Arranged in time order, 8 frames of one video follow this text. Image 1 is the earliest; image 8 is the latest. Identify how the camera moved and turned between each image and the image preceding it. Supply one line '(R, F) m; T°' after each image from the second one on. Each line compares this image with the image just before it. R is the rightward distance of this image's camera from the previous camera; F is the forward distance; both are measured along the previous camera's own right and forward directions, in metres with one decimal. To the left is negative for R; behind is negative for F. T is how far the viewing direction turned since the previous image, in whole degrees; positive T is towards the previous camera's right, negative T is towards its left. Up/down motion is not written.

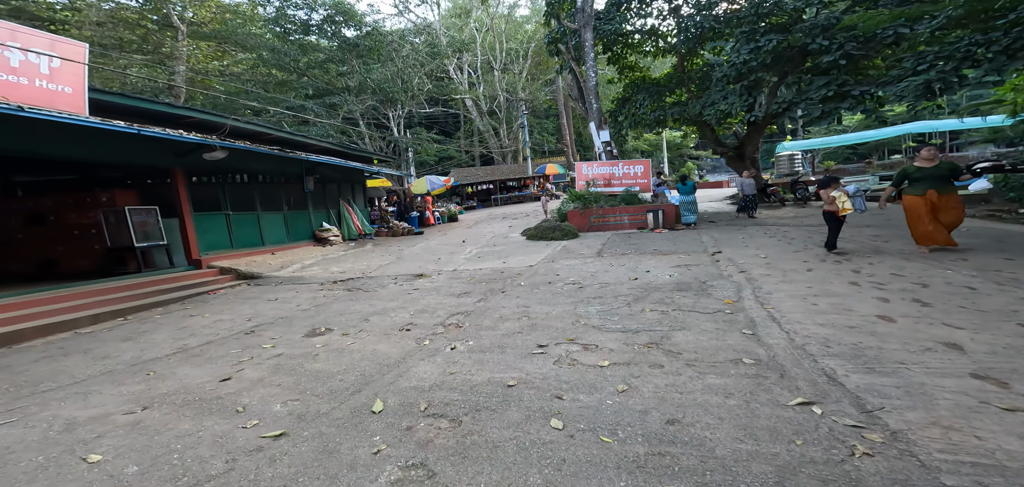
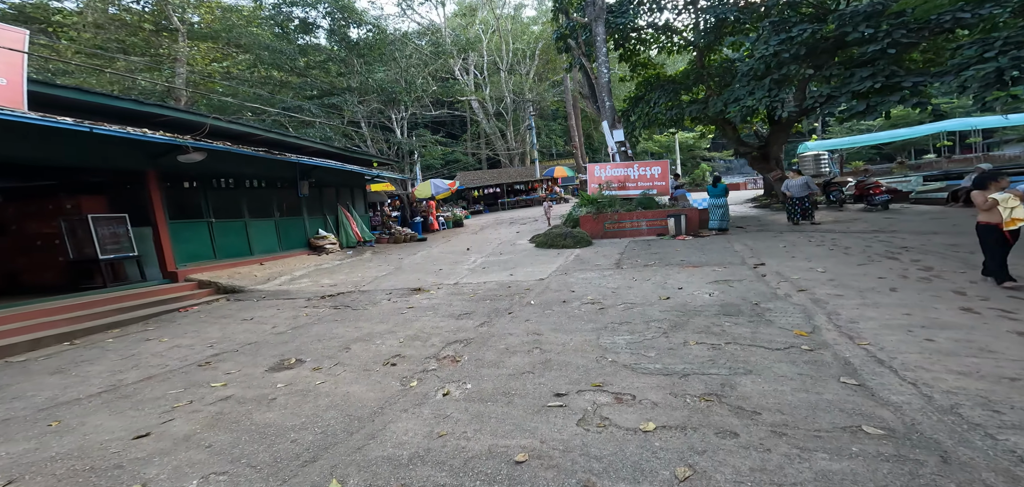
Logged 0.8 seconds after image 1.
(0.0, +1.1) m; -1°
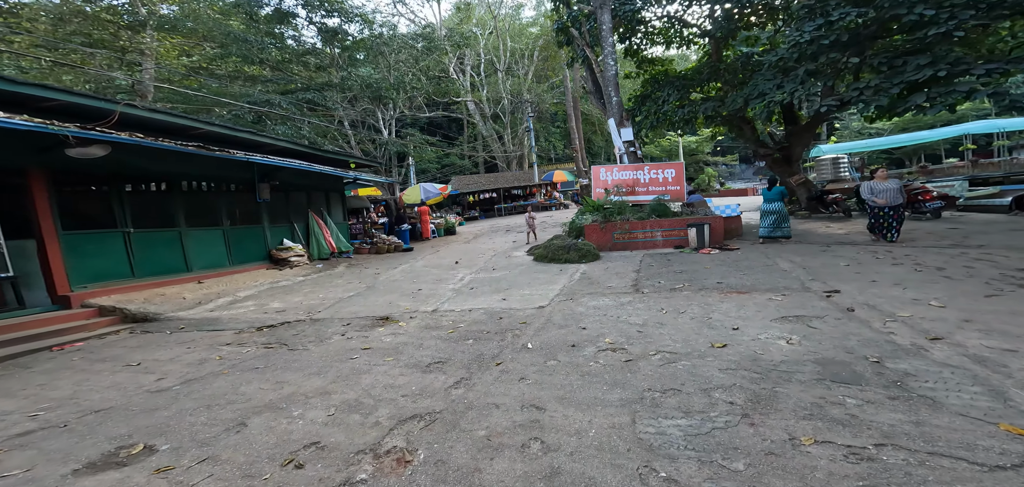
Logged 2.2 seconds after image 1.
(+0.1, +1.8) m; 0°
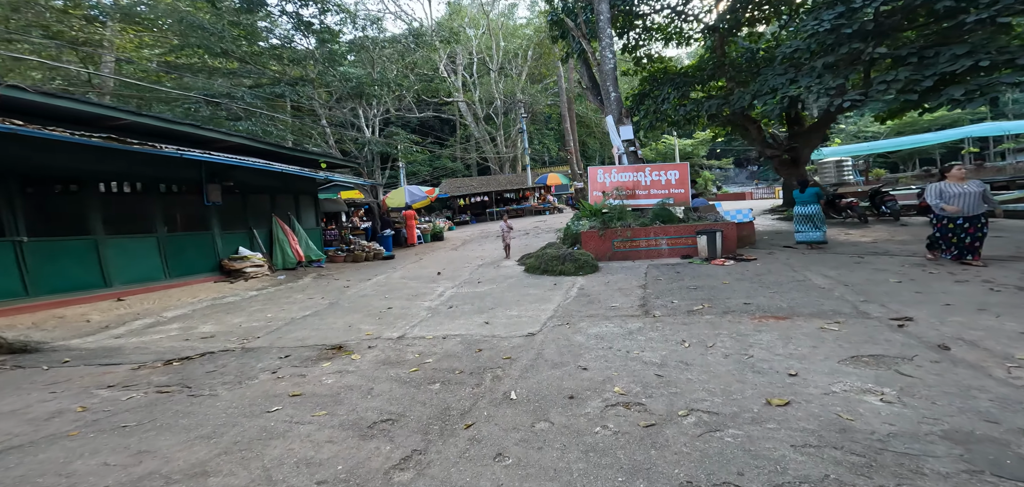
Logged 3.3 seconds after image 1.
(+0.1, +1.2) m; +1°
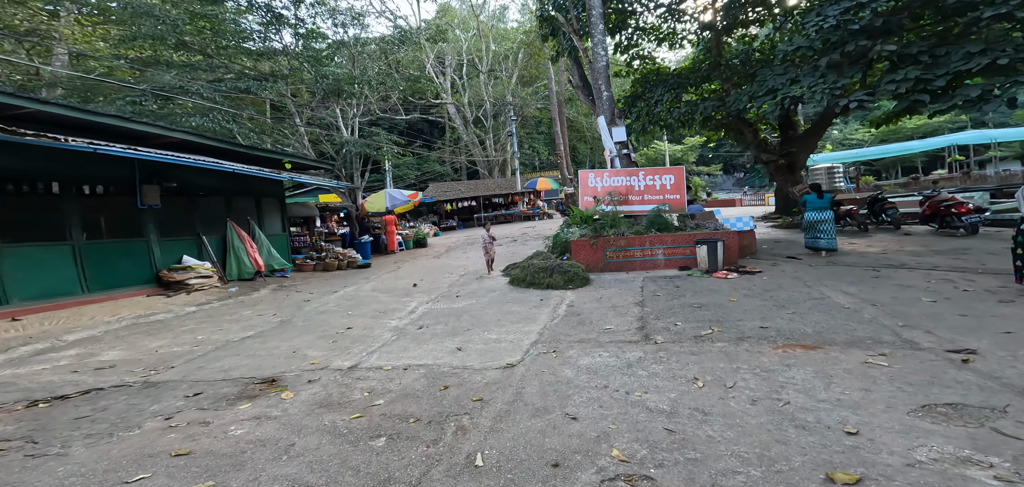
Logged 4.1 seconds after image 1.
(+0.1, +0.9) m; +1°
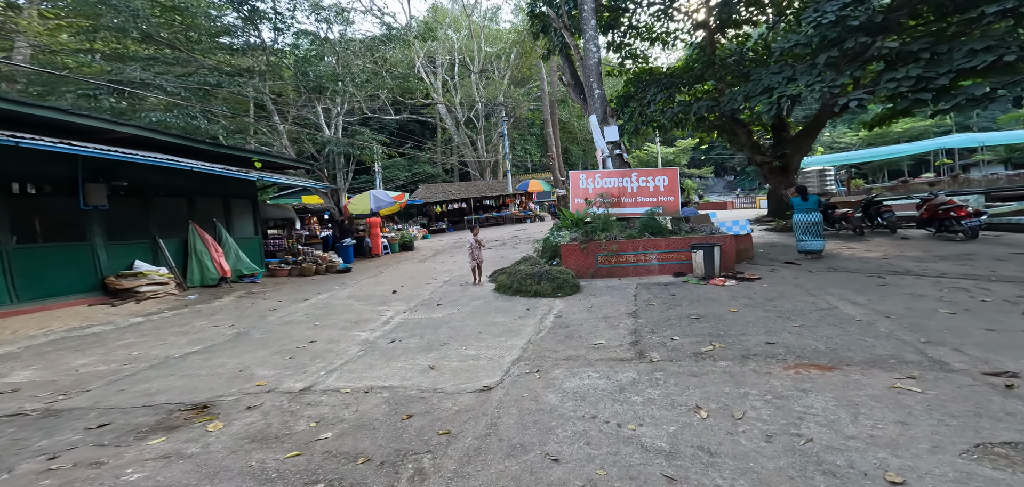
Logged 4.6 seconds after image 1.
(+0.1, +0.5) m; +1°
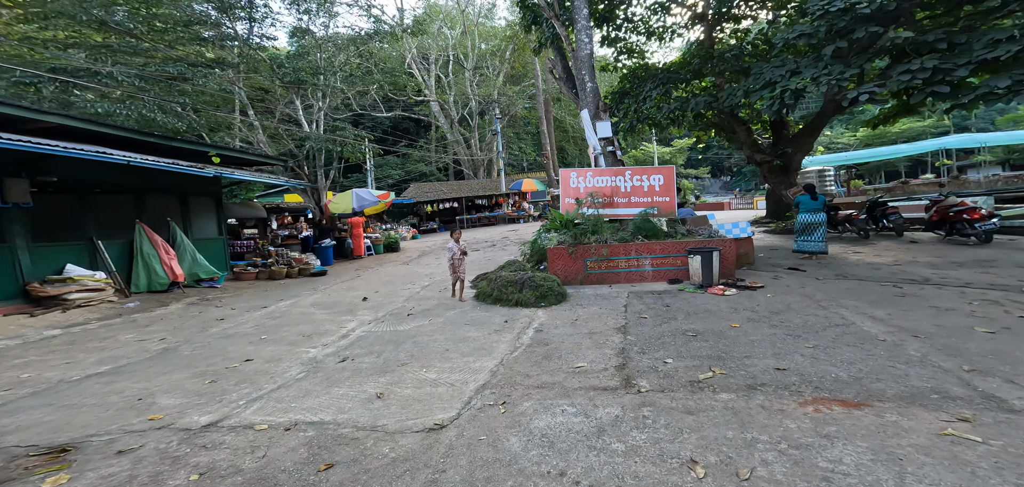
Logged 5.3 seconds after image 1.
(+0.3, +0.7) m; 0°
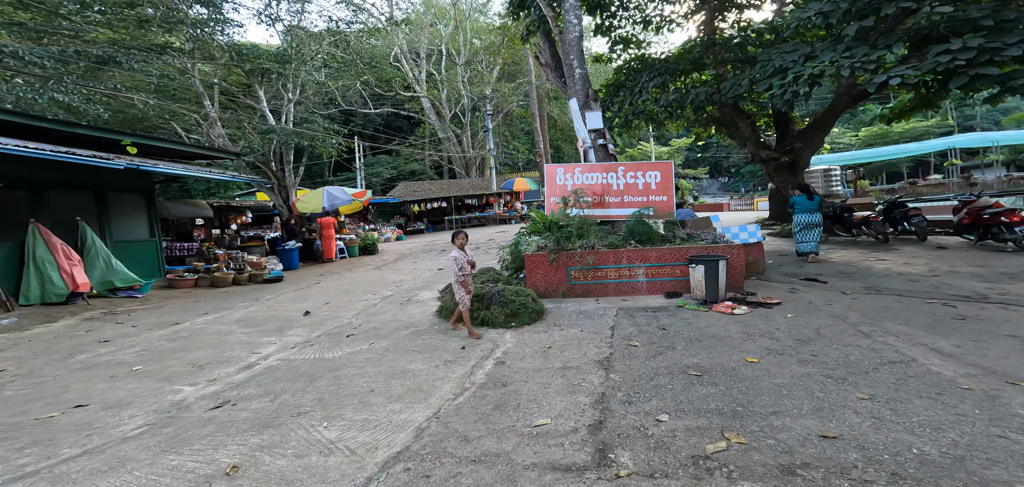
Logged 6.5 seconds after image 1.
(+0.4, +1.2) m; 0°
